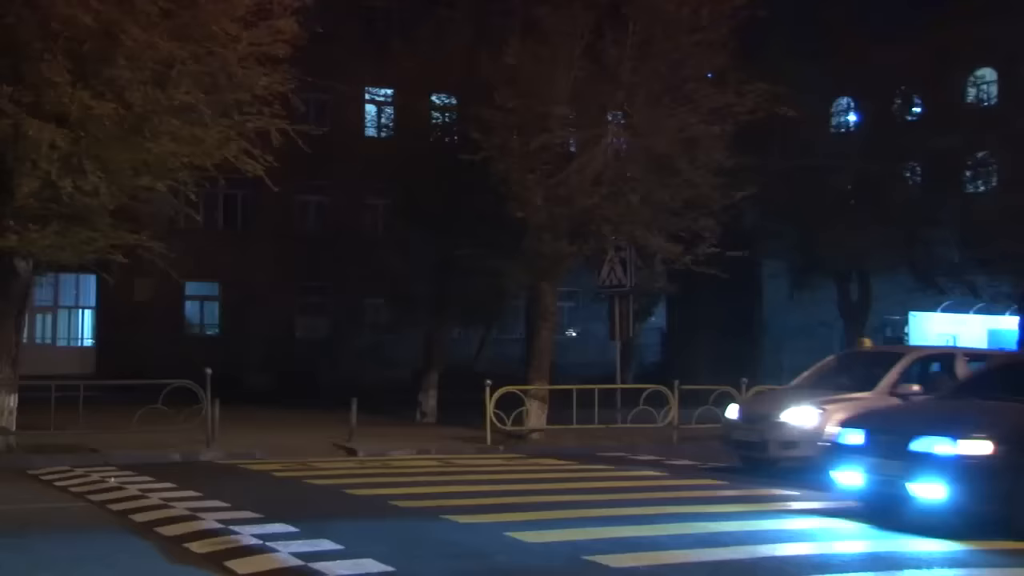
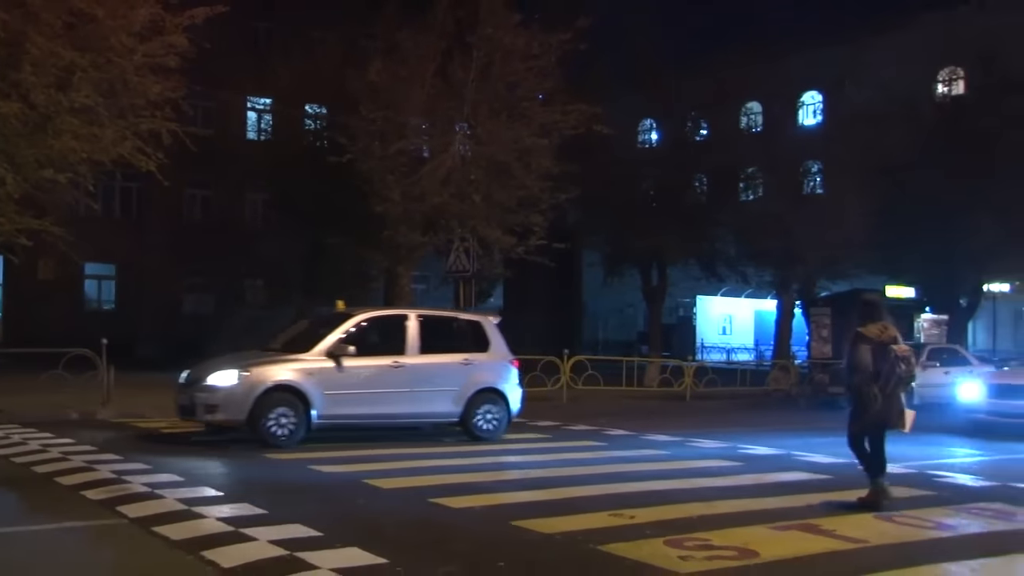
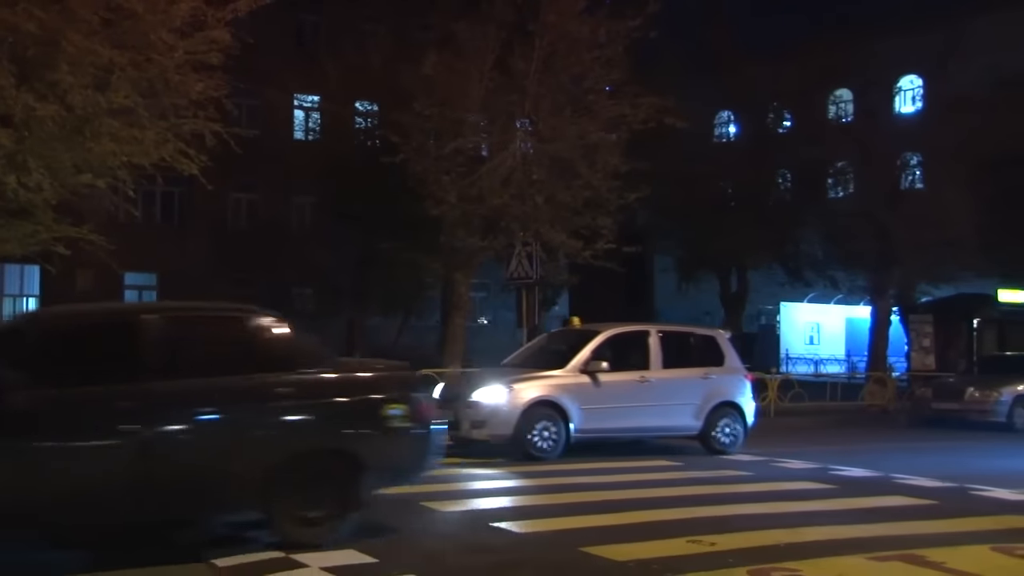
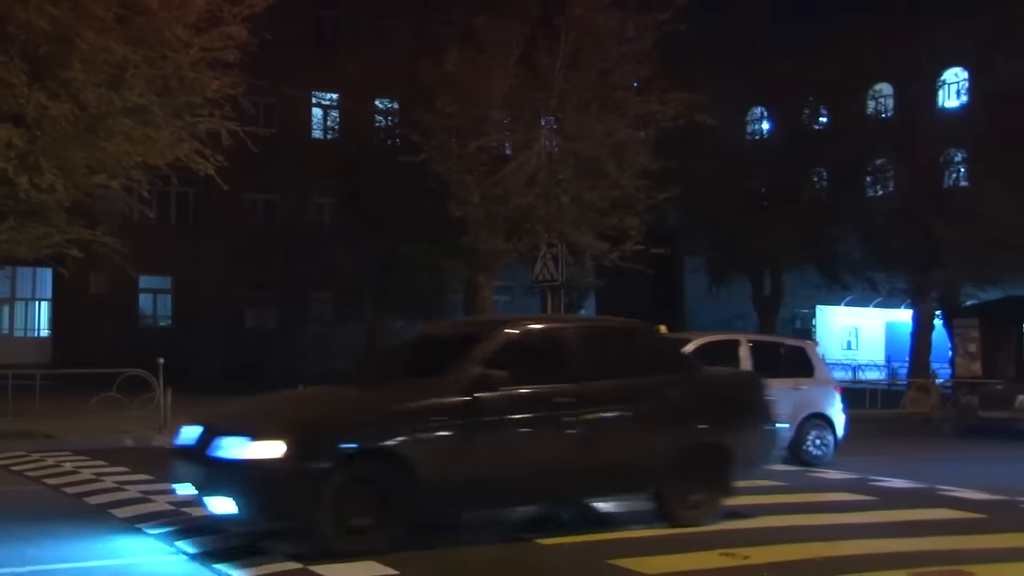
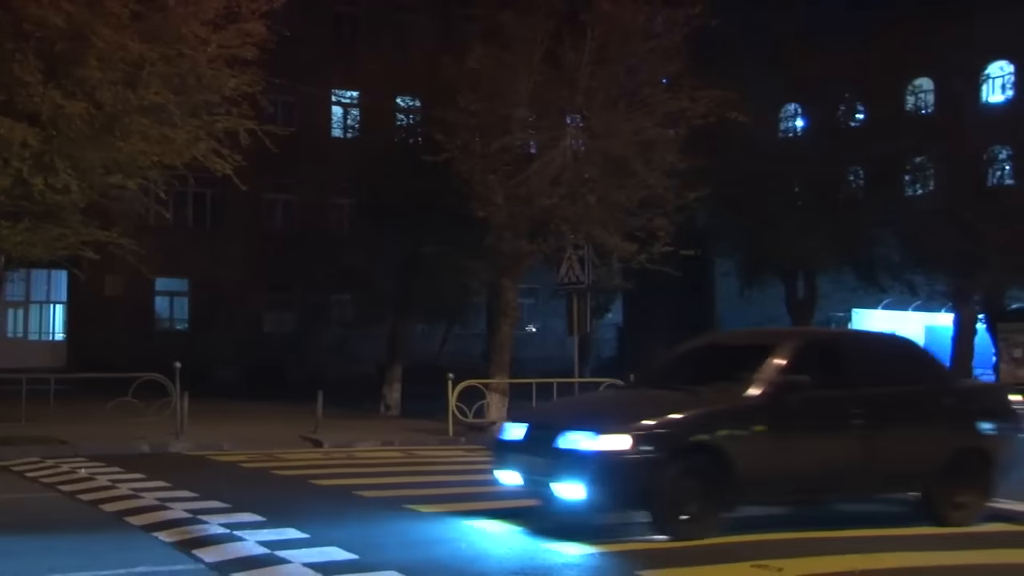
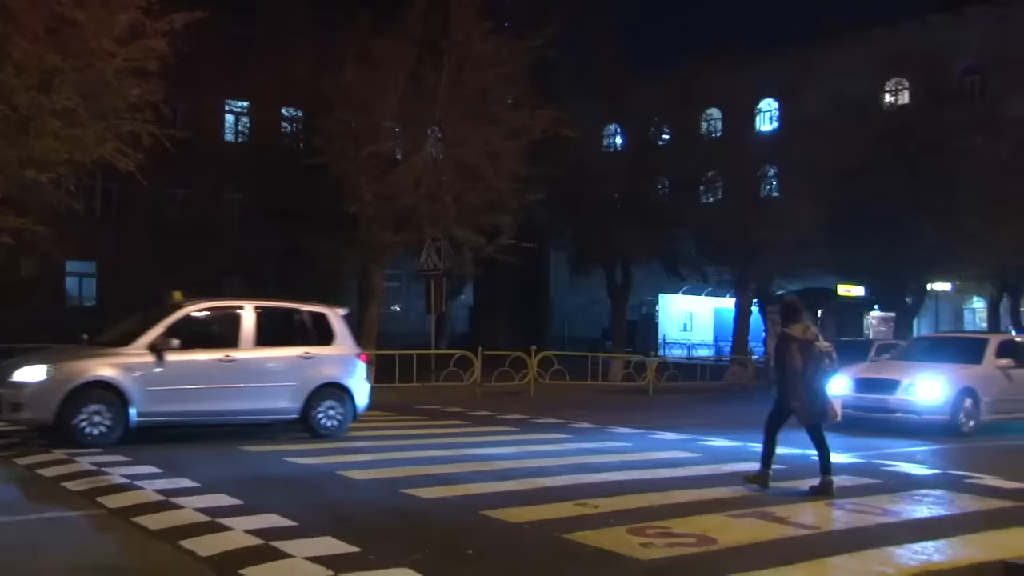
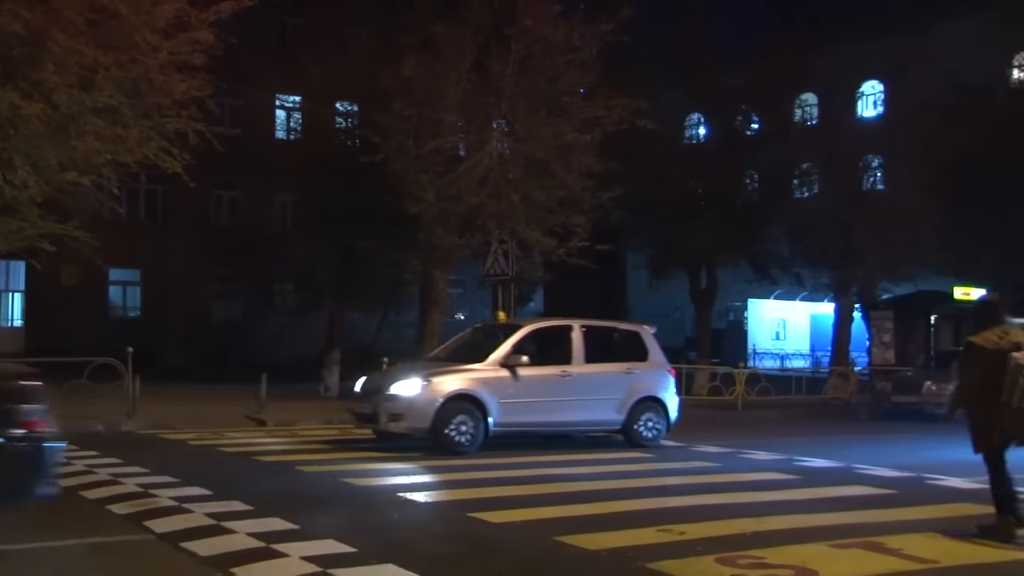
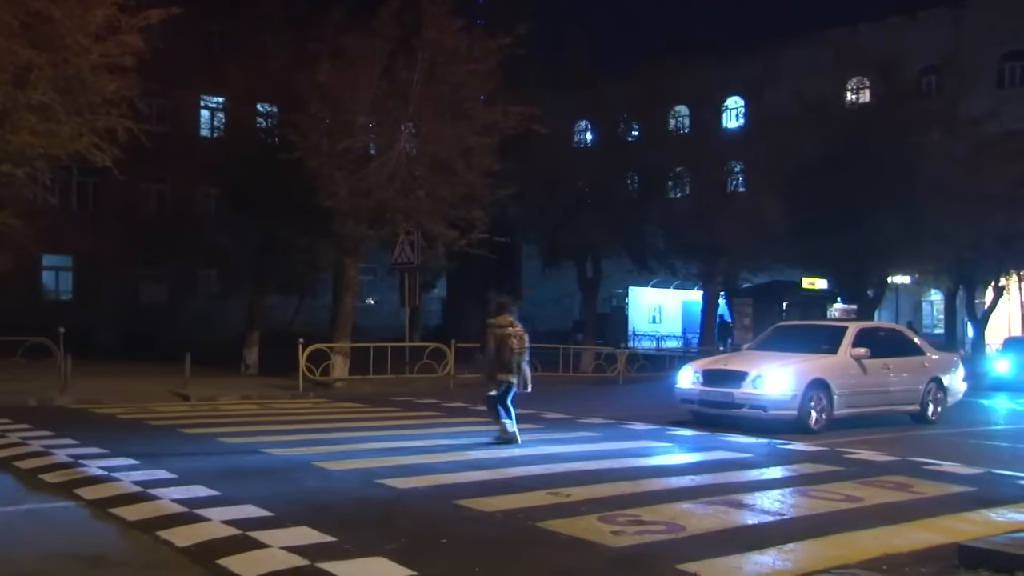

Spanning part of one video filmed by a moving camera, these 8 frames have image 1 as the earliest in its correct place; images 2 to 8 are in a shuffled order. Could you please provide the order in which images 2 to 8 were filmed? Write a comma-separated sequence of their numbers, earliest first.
5, 4, 3, 7, 2, 6, 8
